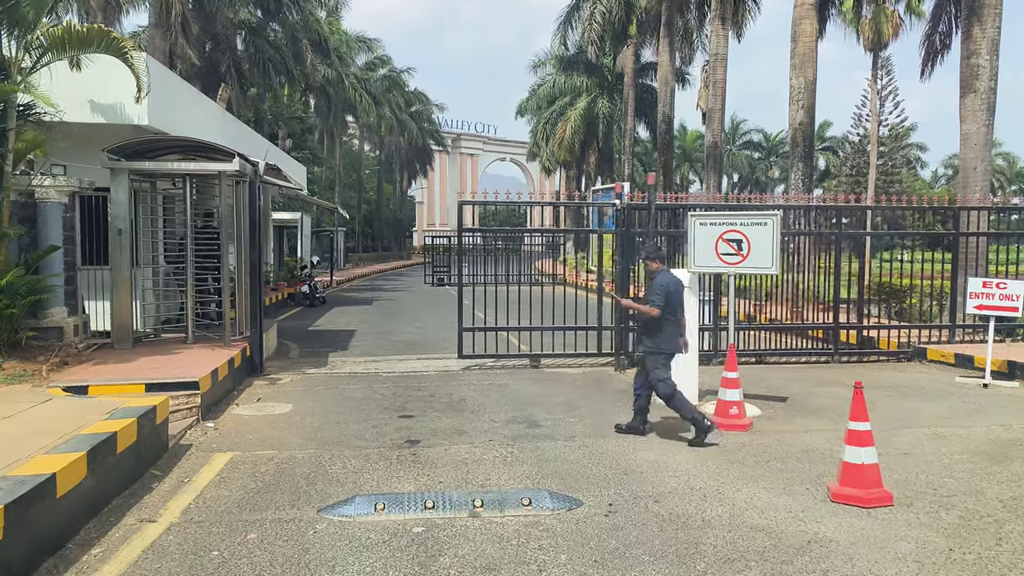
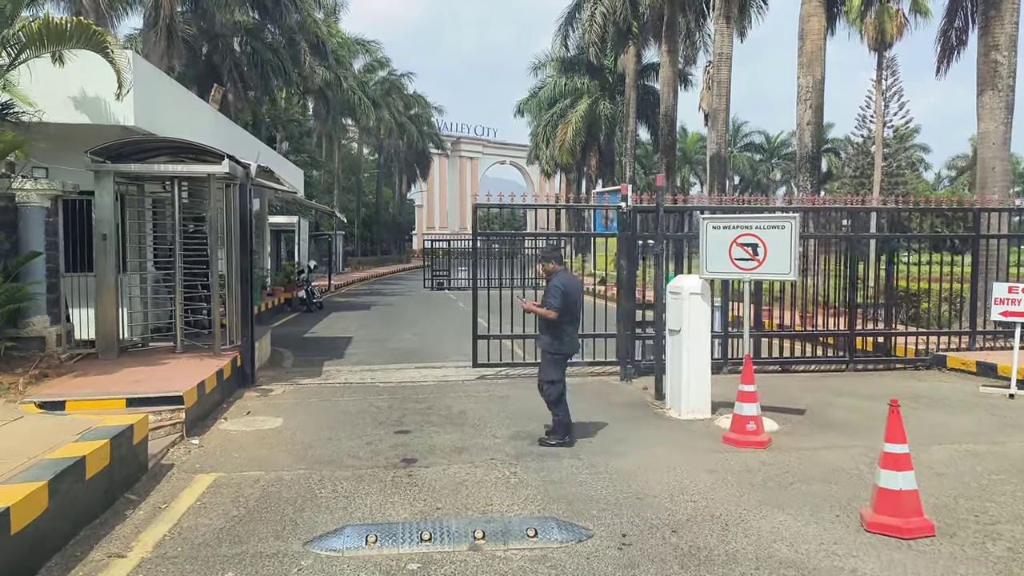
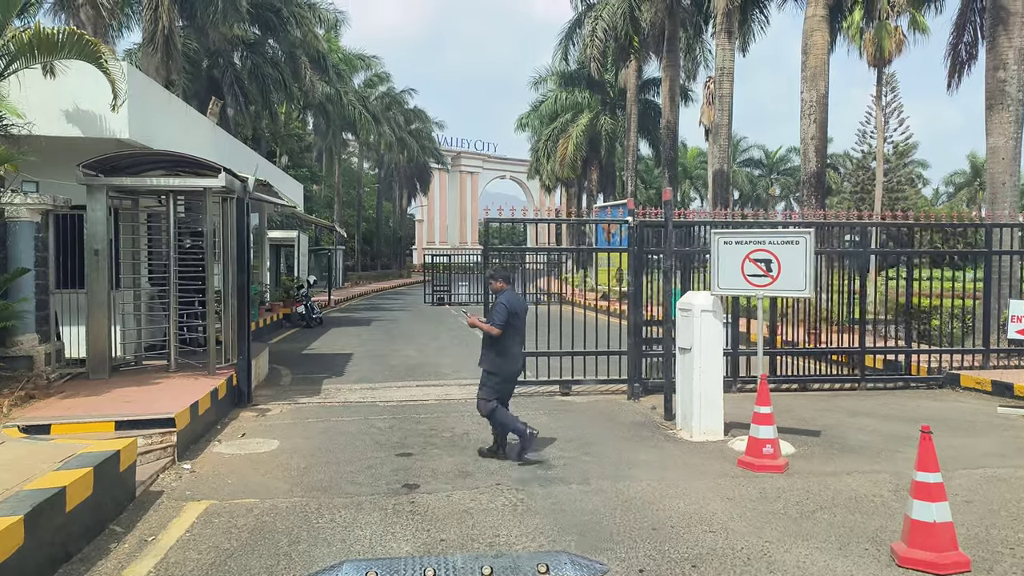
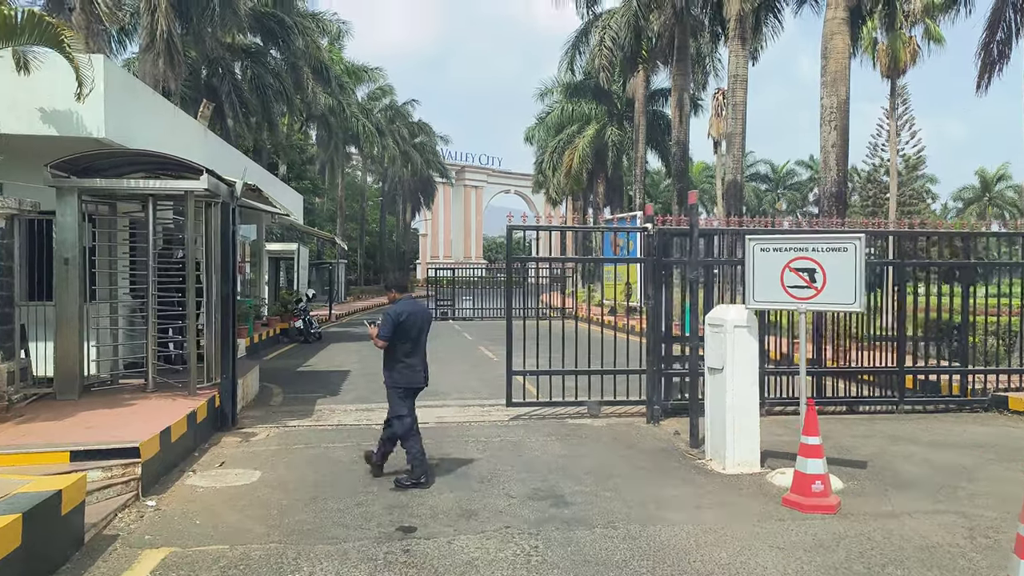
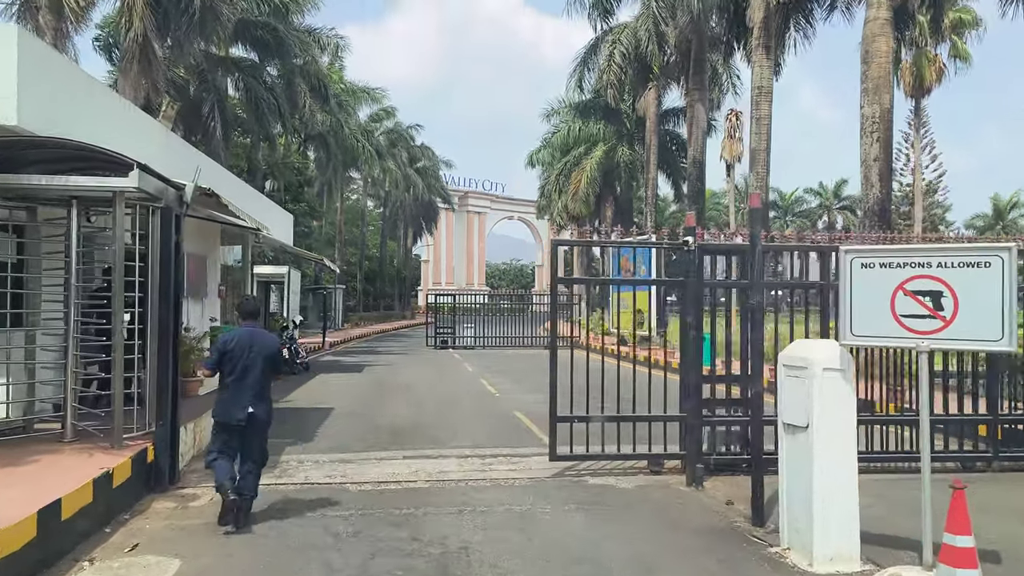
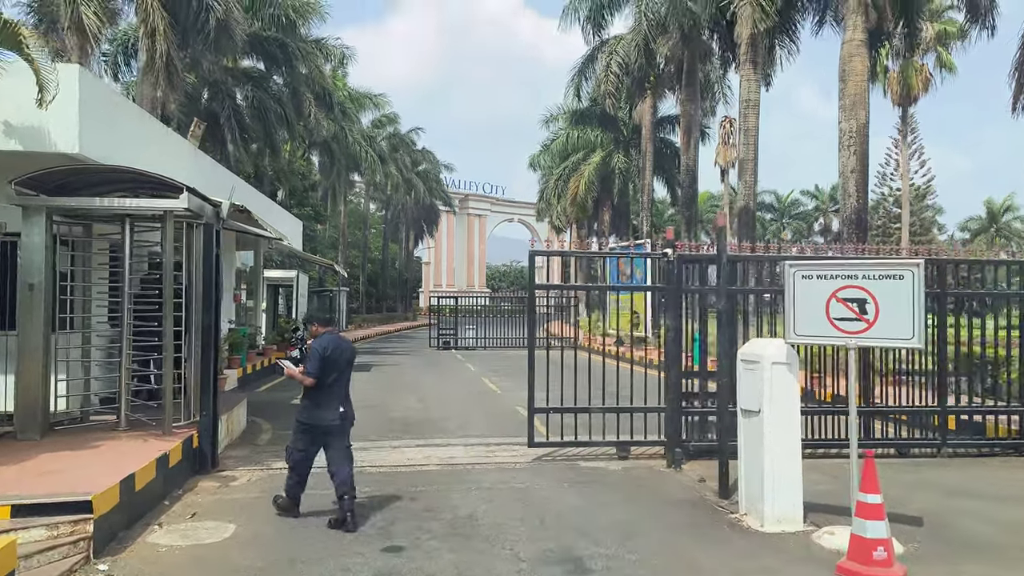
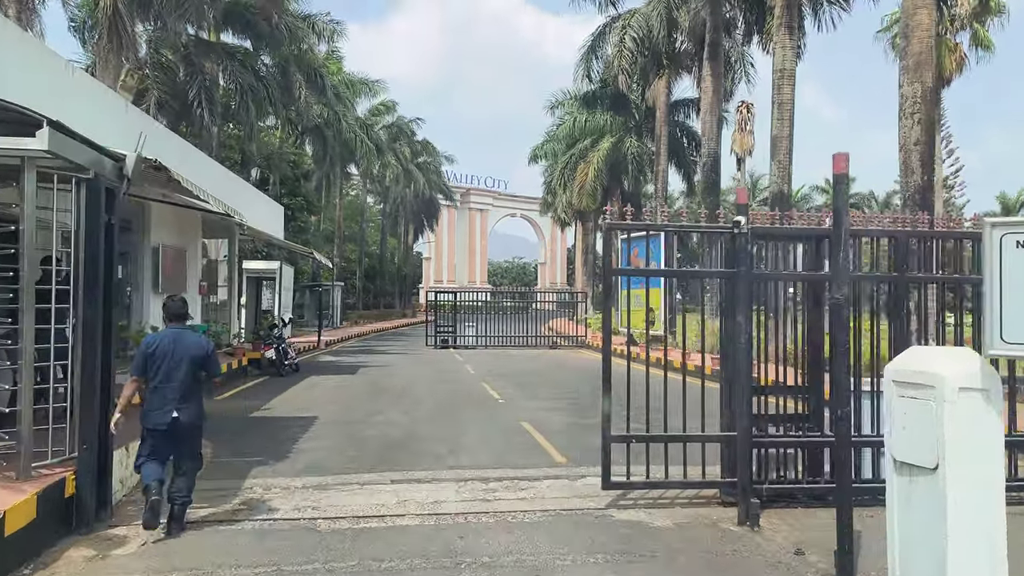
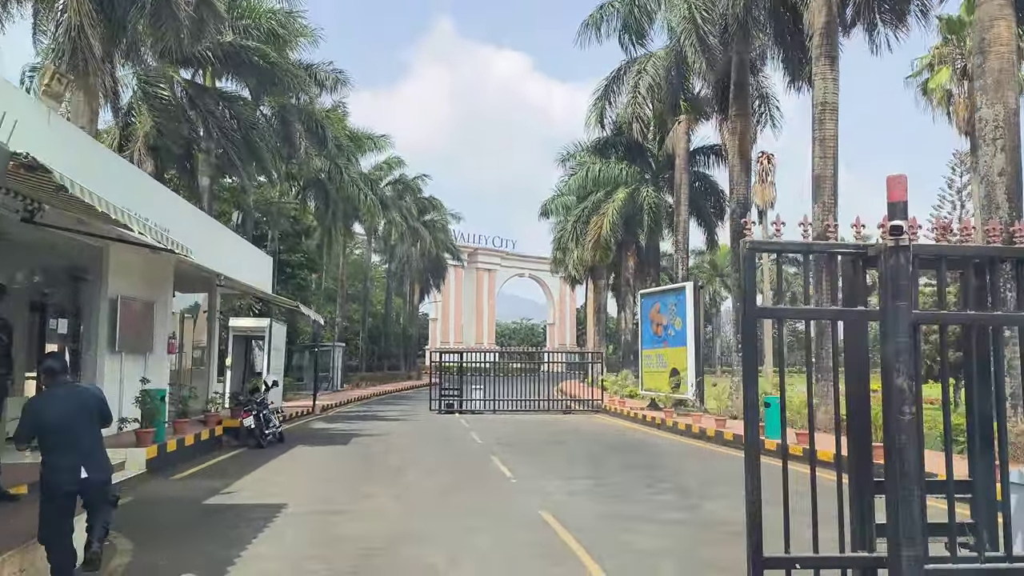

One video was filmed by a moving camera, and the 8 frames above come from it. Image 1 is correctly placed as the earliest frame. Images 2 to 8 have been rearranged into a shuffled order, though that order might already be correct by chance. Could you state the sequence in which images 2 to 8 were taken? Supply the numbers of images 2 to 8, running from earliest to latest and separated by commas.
2, 3, 4, 6, 5, 7, 8
